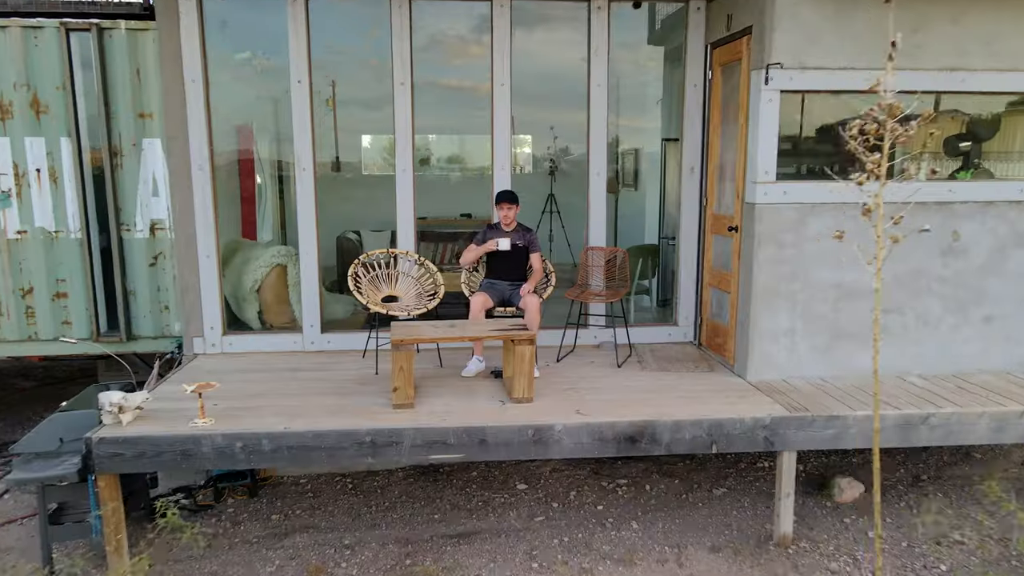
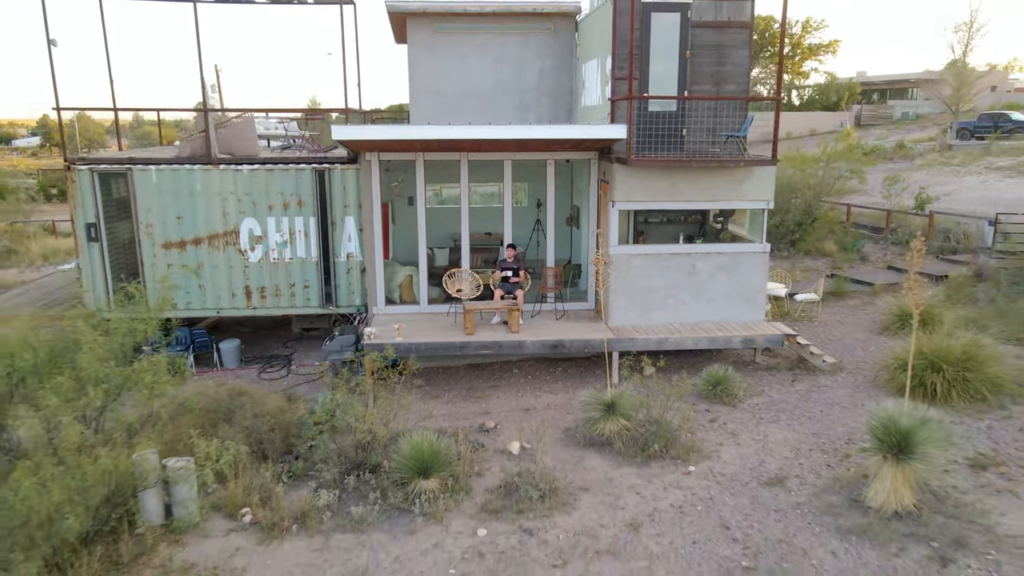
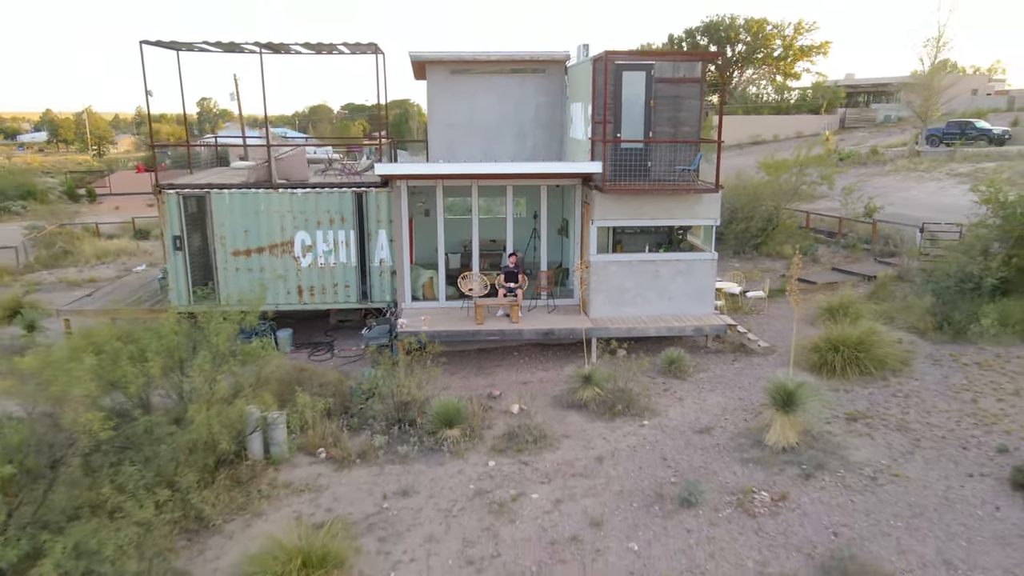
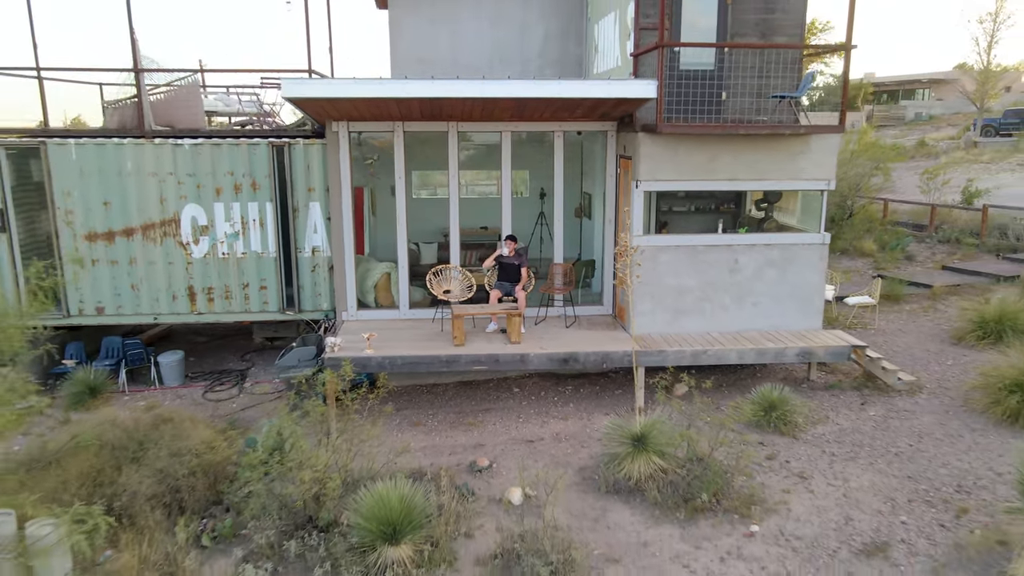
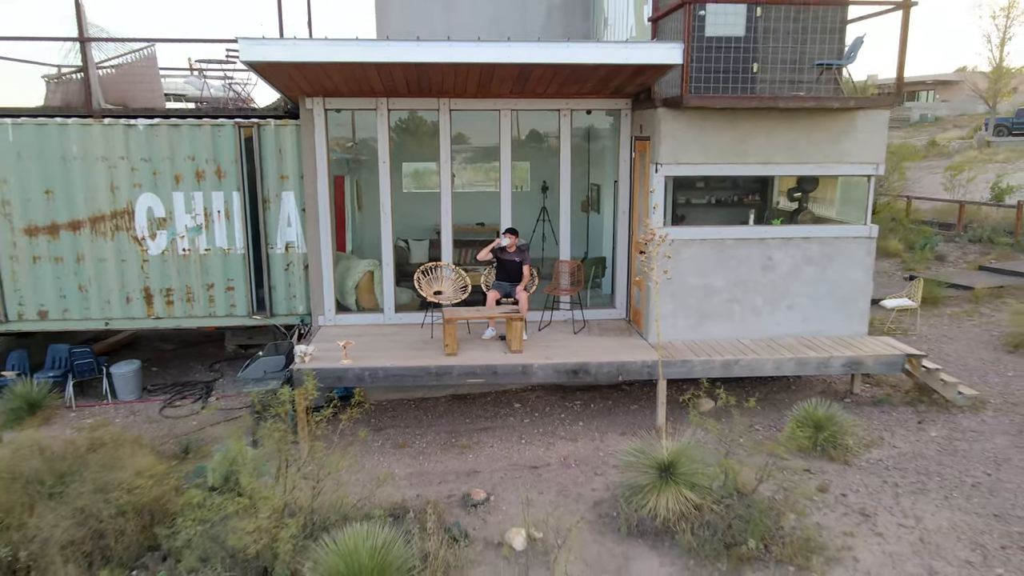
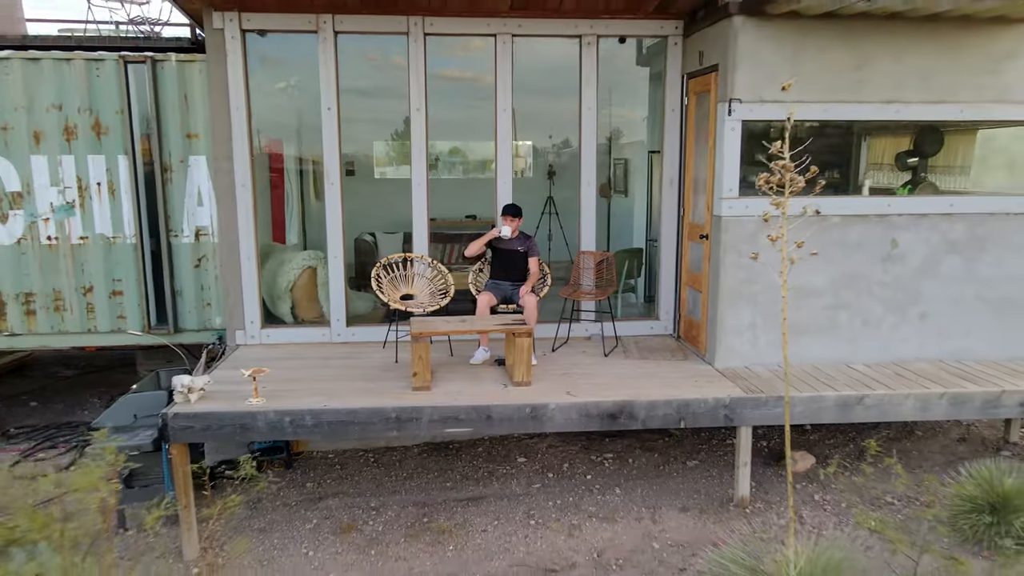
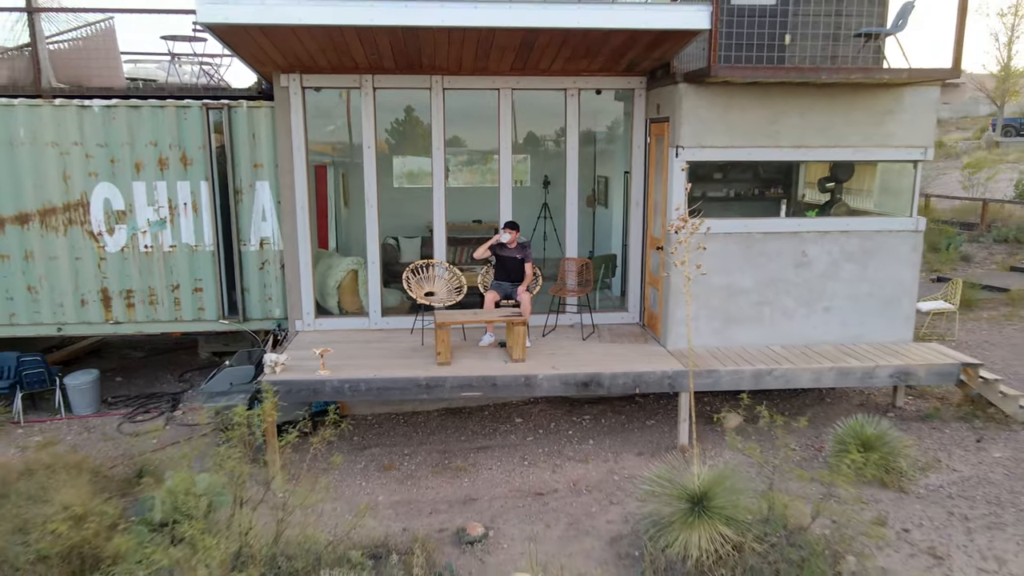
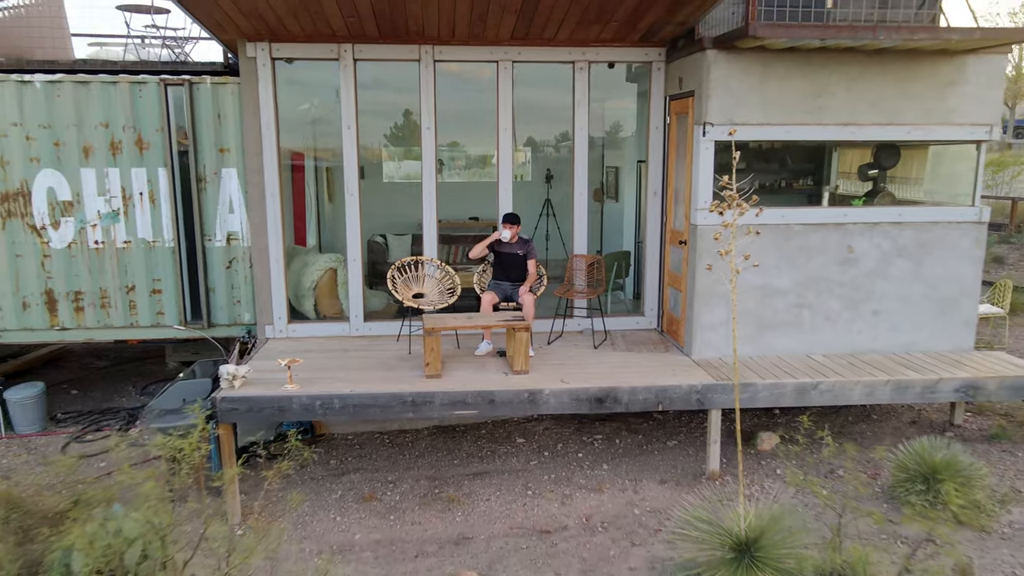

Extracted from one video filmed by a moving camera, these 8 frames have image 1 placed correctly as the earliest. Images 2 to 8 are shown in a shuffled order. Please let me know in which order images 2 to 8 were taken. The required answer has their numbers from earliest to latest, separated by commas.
6, 8, 7, 5, 4, 2, 3
